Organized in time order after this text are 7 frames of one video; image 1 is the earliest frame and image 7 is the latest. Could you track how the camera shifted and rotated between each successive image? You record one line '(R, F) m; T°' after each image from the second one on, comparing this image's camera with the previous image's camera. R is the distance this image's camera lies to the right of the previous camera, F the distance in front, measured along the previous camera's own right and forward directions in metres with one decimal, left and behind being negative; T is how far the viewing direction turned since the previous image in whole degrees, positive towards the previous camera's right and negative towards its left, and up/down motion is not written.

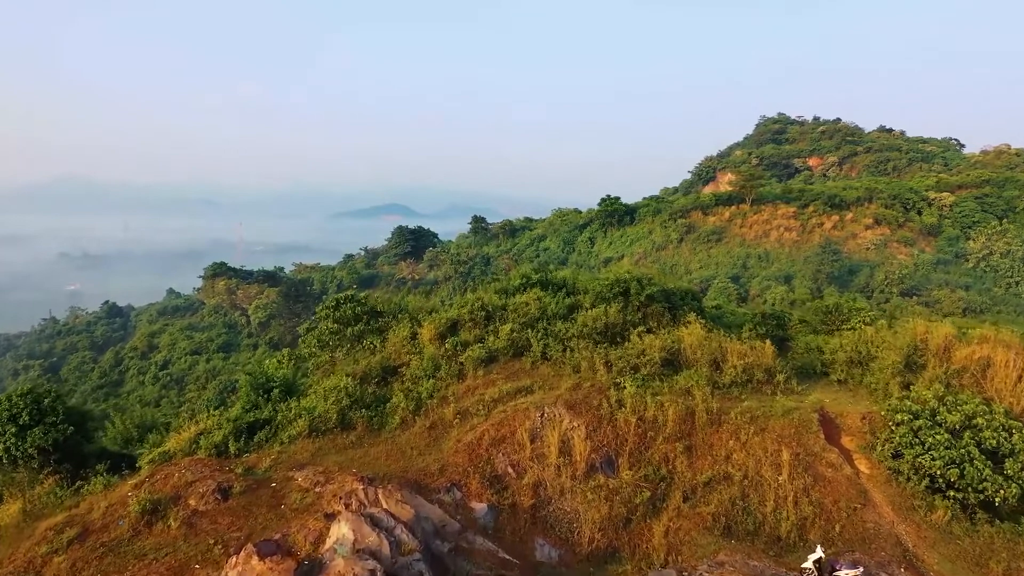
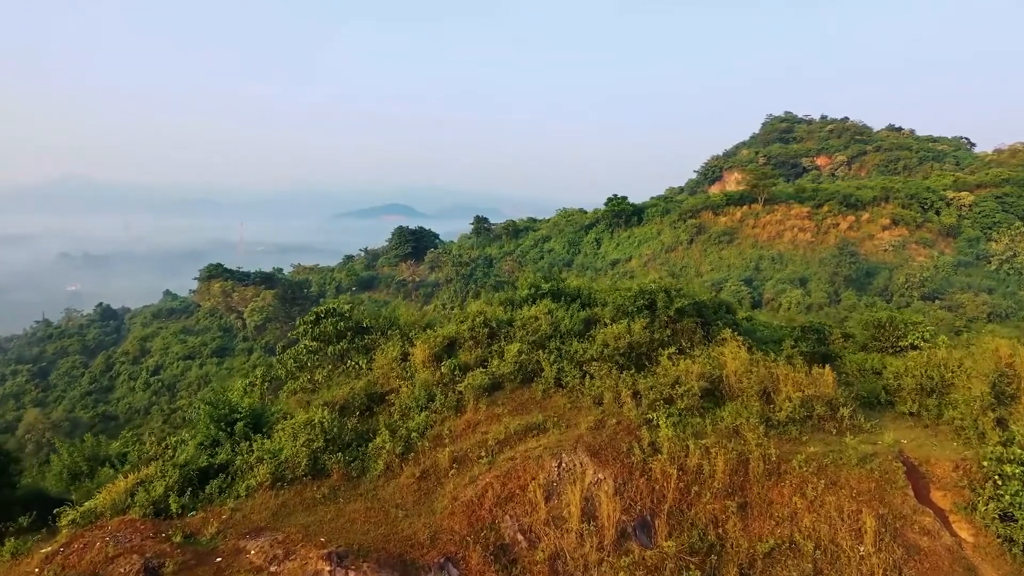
(-0.1, +1.9) m; 0°
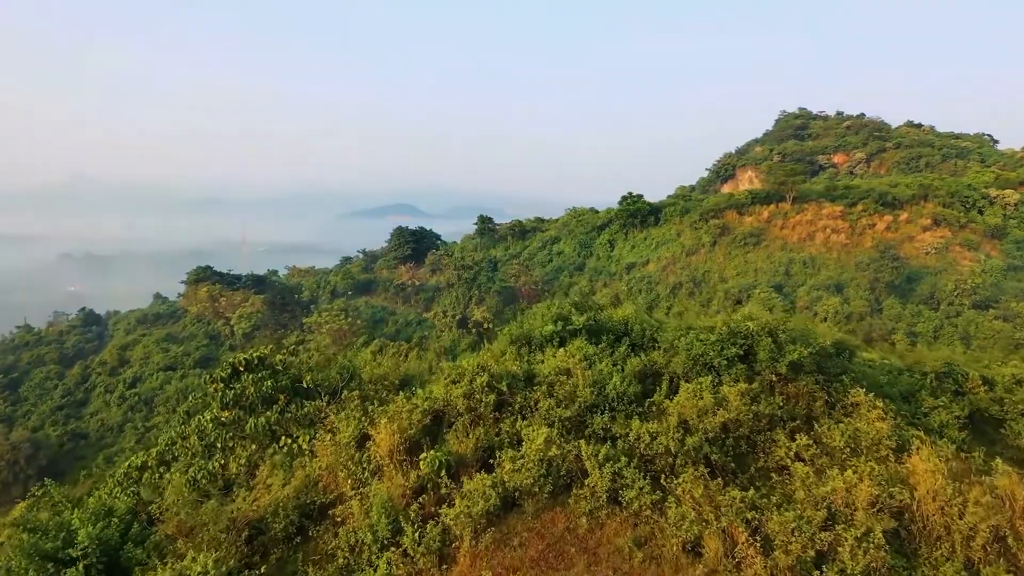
(-0.1, +4.1) m; 0°
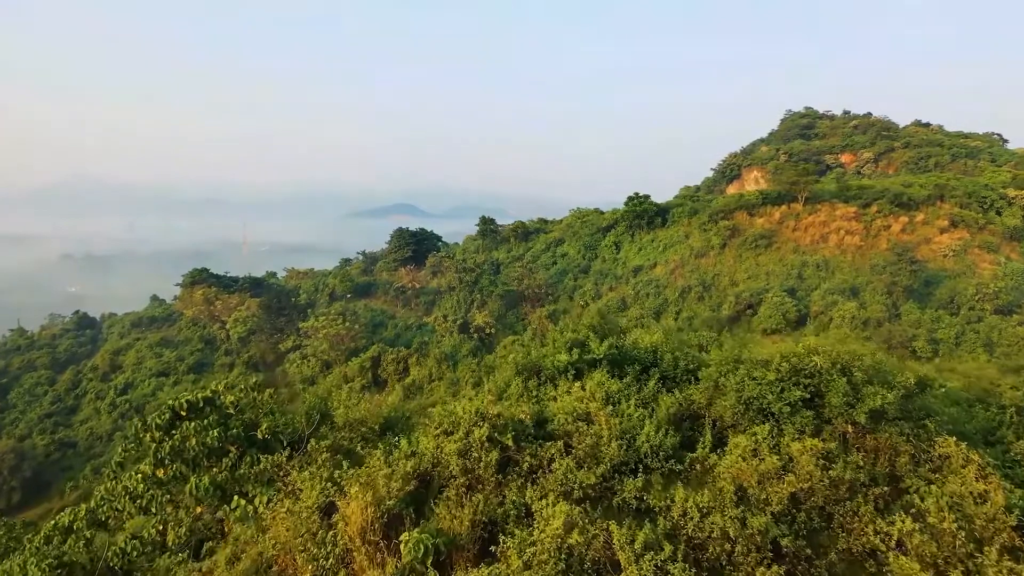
(0.0, +1.5) m; 0°
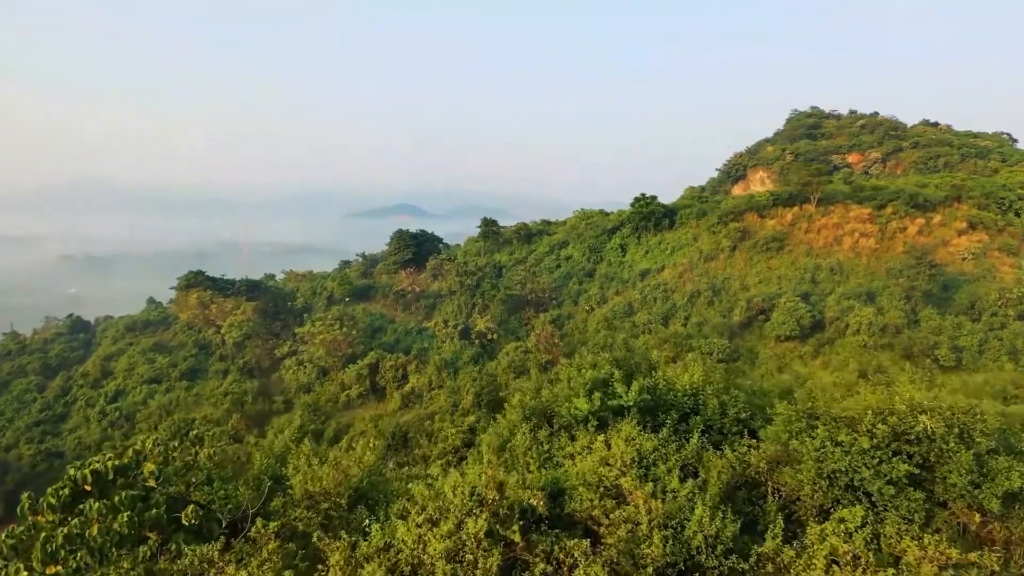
(0.0, +1.5) m; 0°
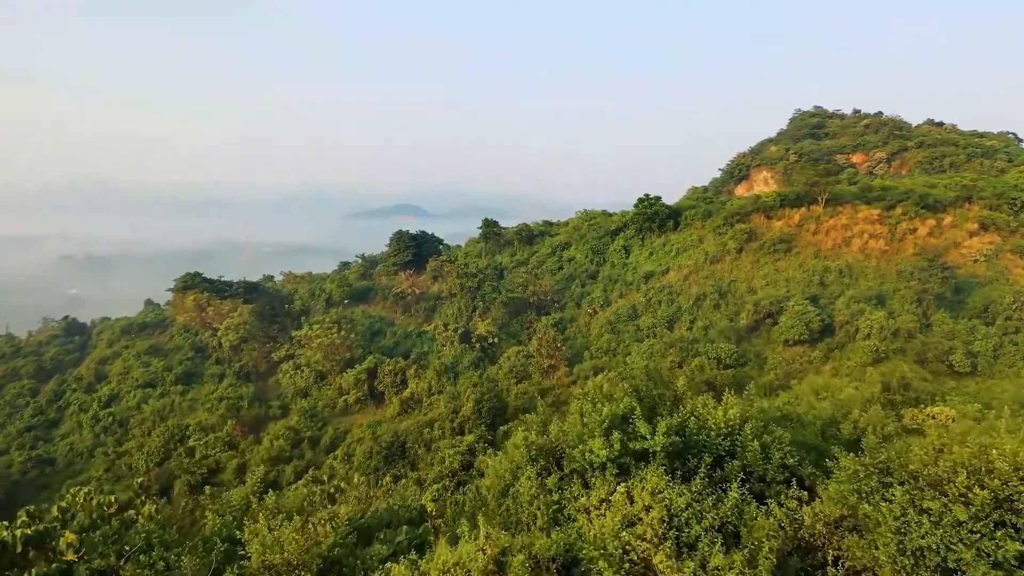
(0.0, +0.9) m; 0°
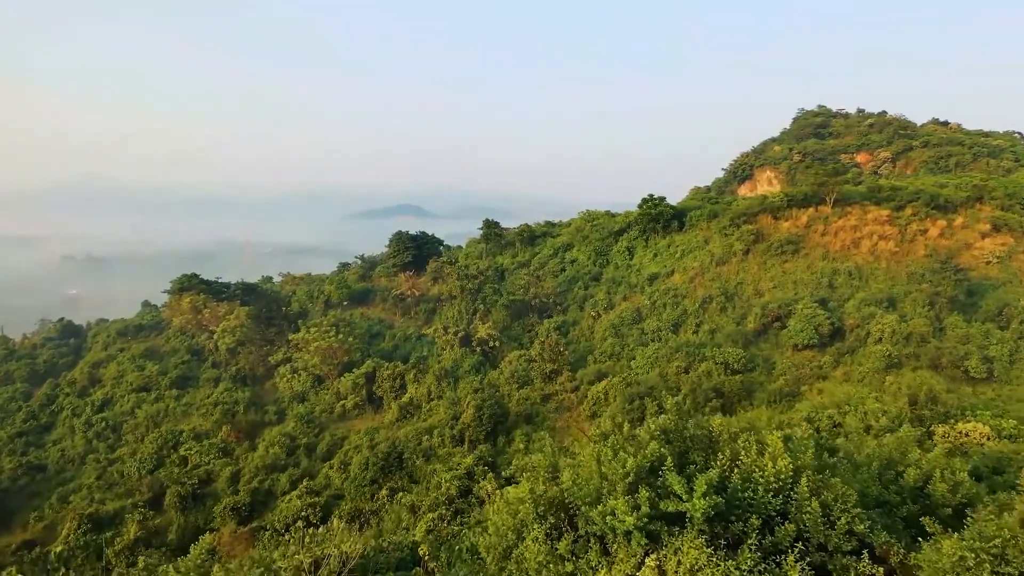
(0.0, +0.9) m; 0°
